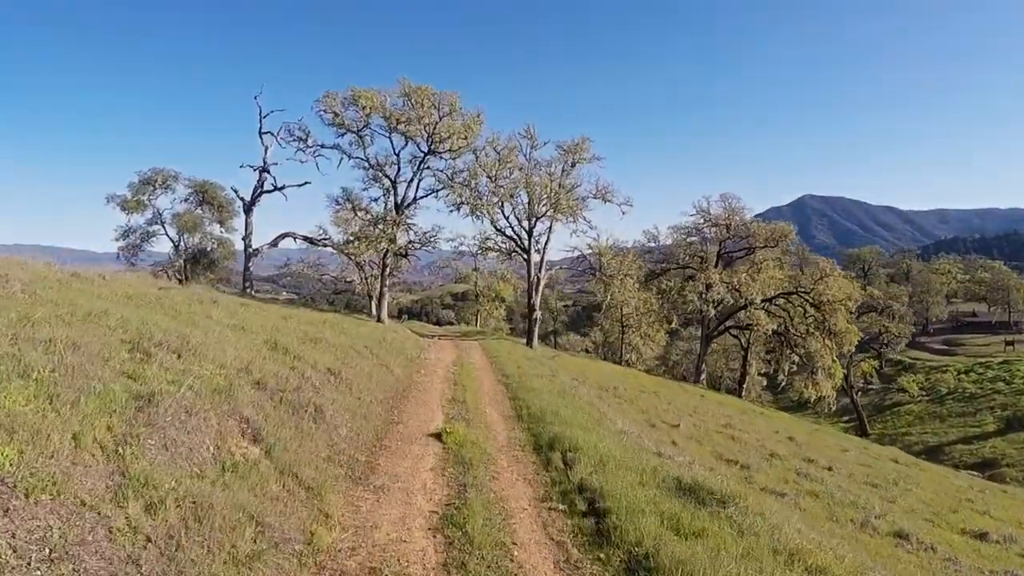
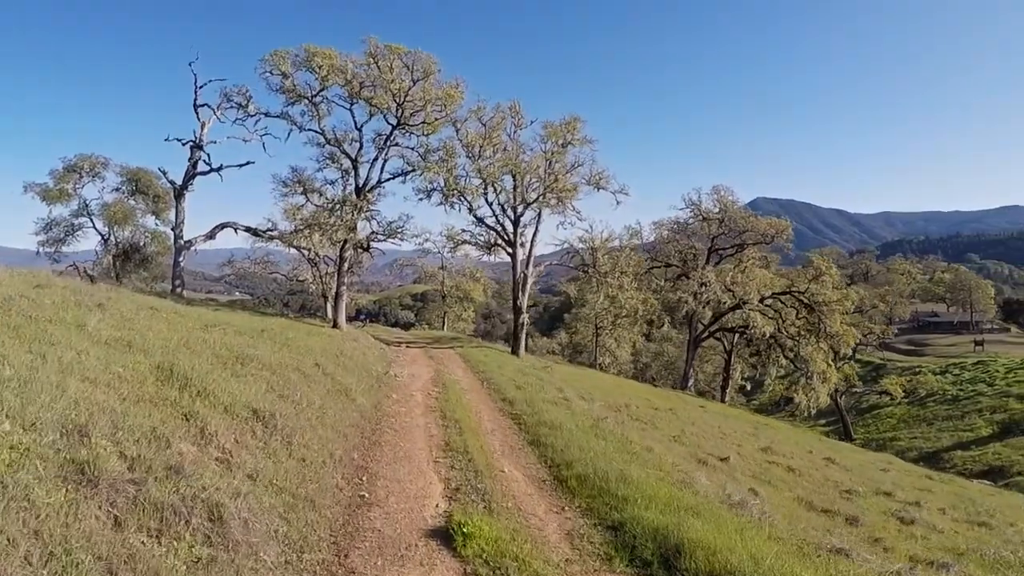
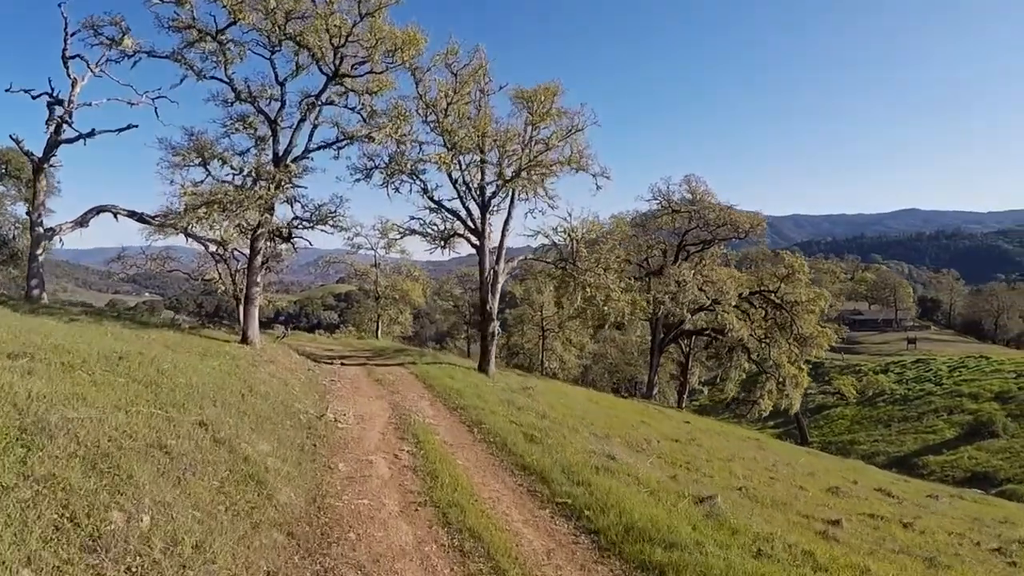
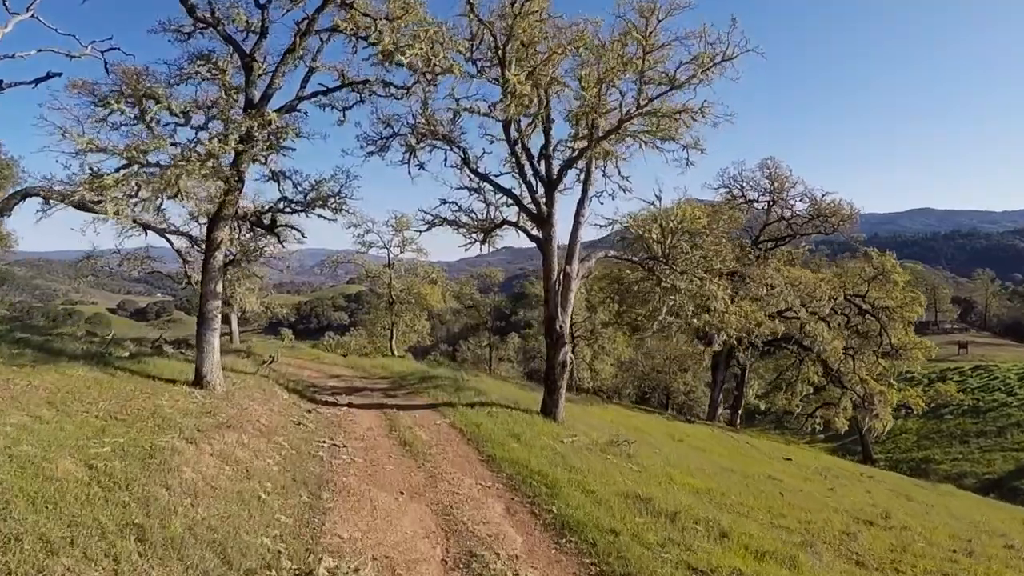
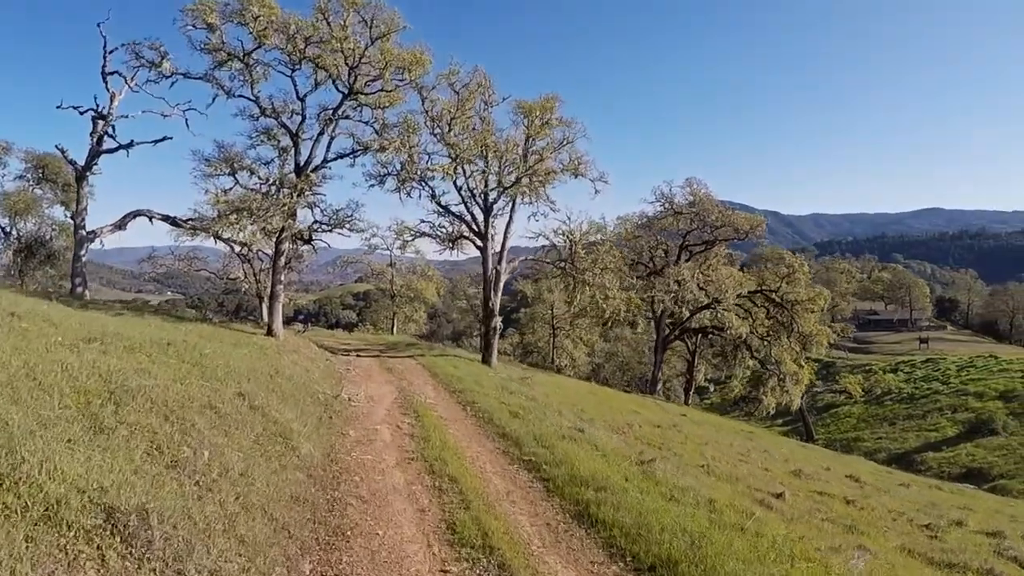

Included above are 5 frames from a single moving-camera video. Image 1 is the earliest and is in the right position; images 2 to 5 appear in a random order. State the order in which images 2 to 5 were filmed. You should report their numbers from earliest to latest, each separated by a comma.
2, 5, 3, 4
